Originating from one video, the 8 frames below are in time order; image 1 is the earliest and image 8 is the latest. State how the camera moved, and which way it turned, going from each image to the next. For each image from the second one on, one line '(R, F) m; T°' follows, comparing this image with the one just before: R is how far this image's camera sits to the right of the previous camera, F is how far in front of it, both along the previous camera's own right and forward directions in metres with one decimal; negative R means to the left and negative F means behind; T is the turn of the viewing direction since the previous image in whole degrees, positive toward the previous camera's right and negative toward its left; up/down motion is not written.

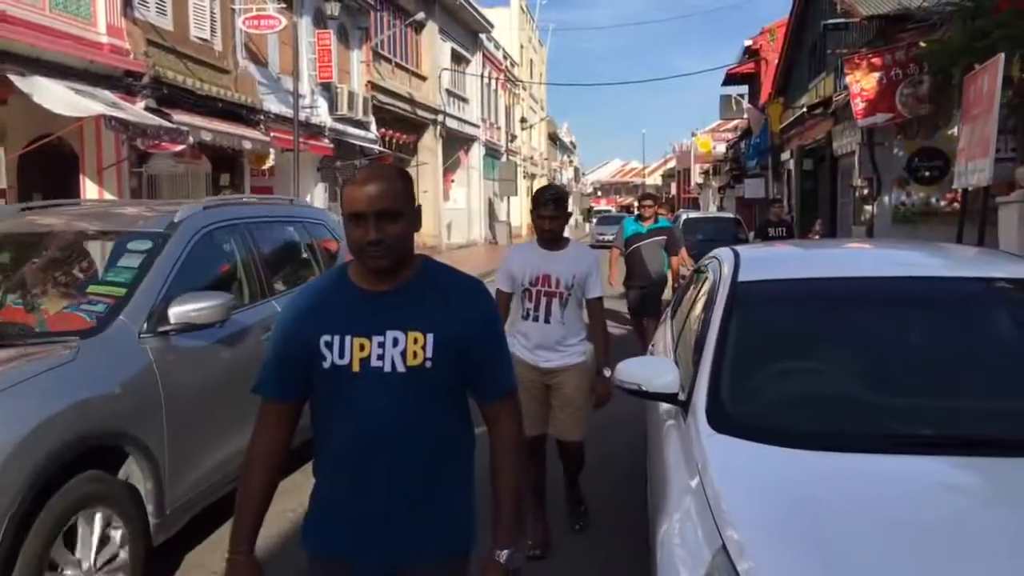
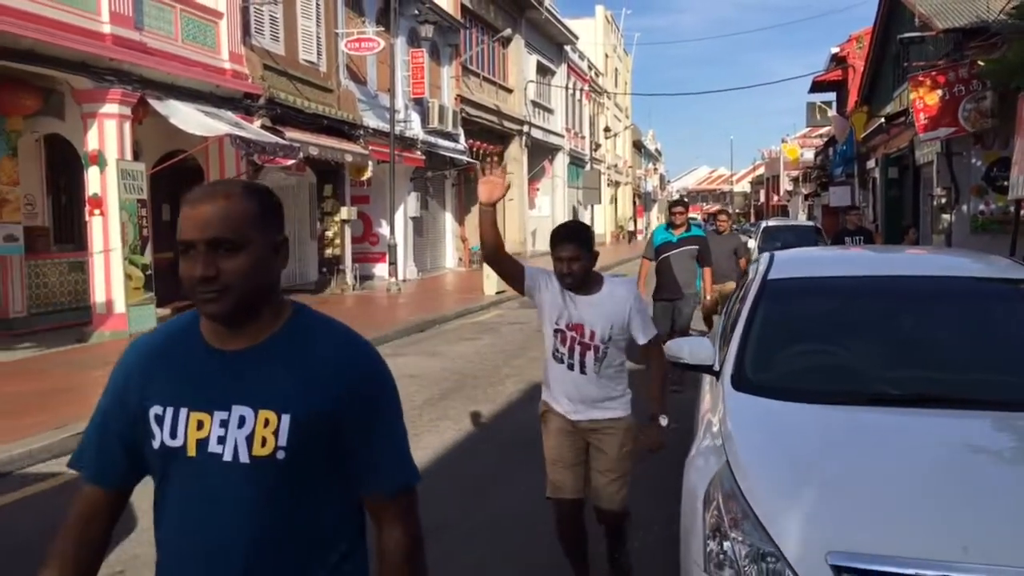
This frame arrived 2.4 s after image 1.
(+0.1, -0.9) m; -6°
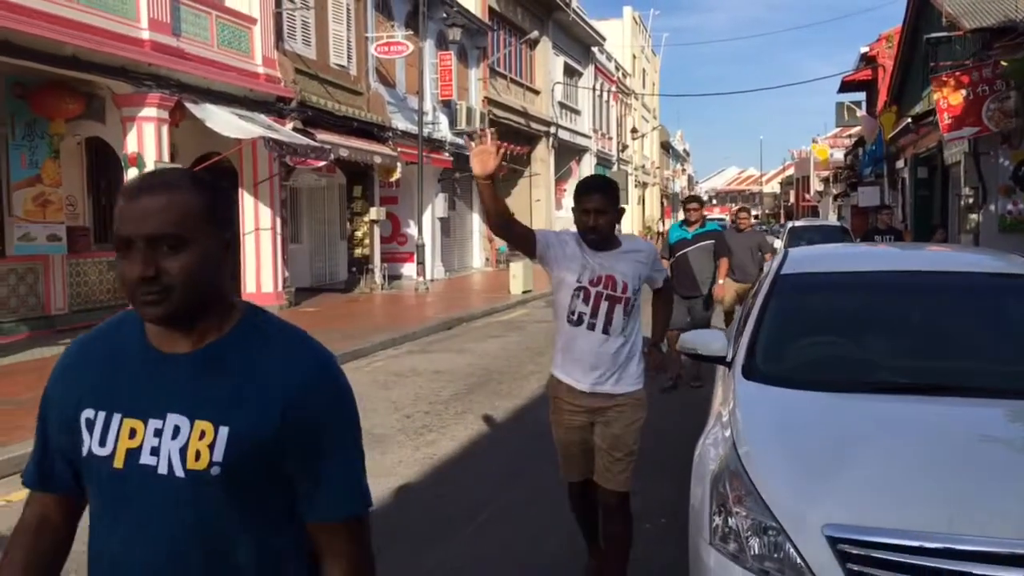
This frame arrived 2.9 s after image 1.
(0.0, -0.2) m; -2°
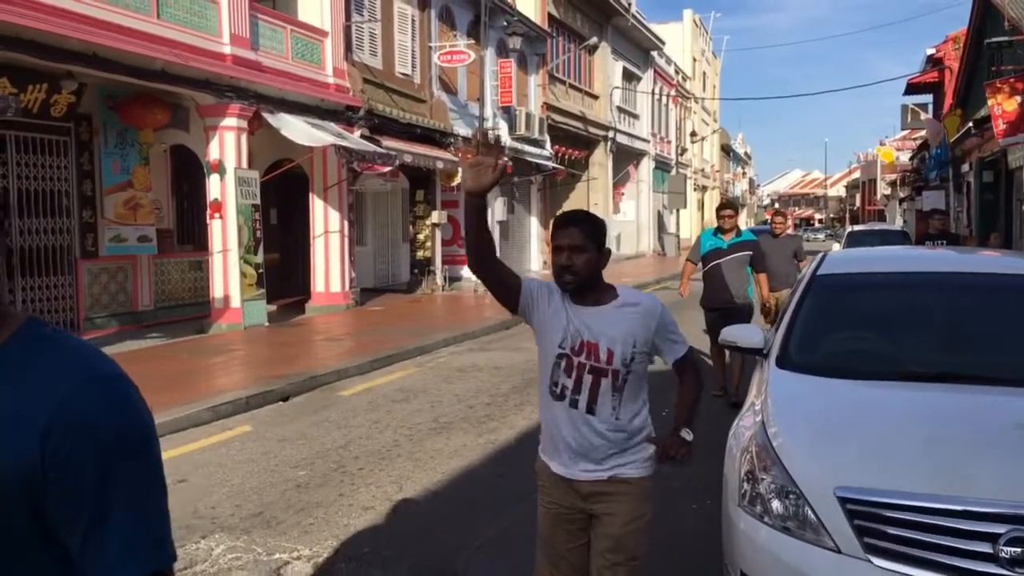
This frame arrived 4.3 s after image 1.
(0.0, -0.5) m; -4°
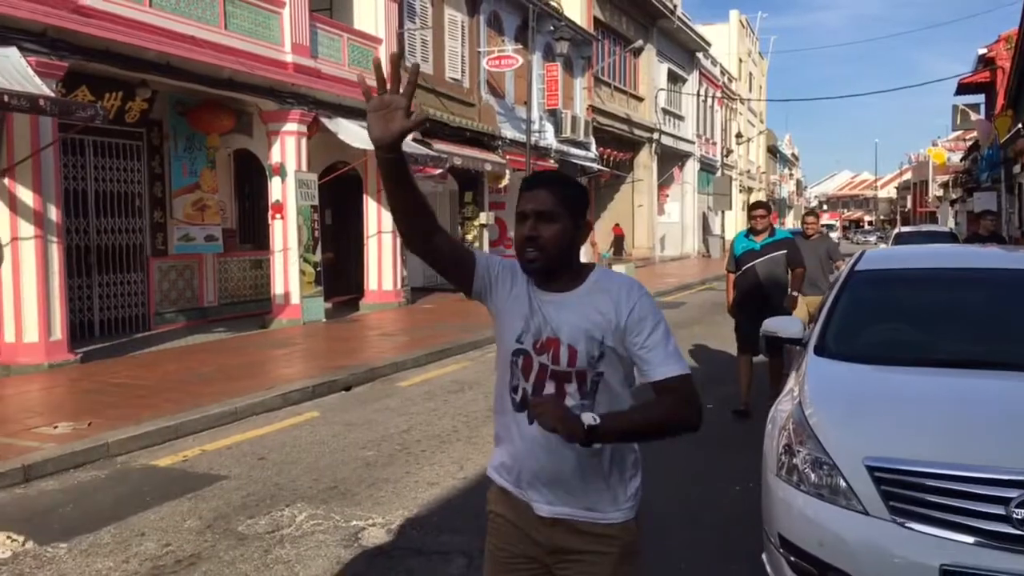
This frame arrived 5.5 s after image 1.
(-0.1, -0.4) m; -3°
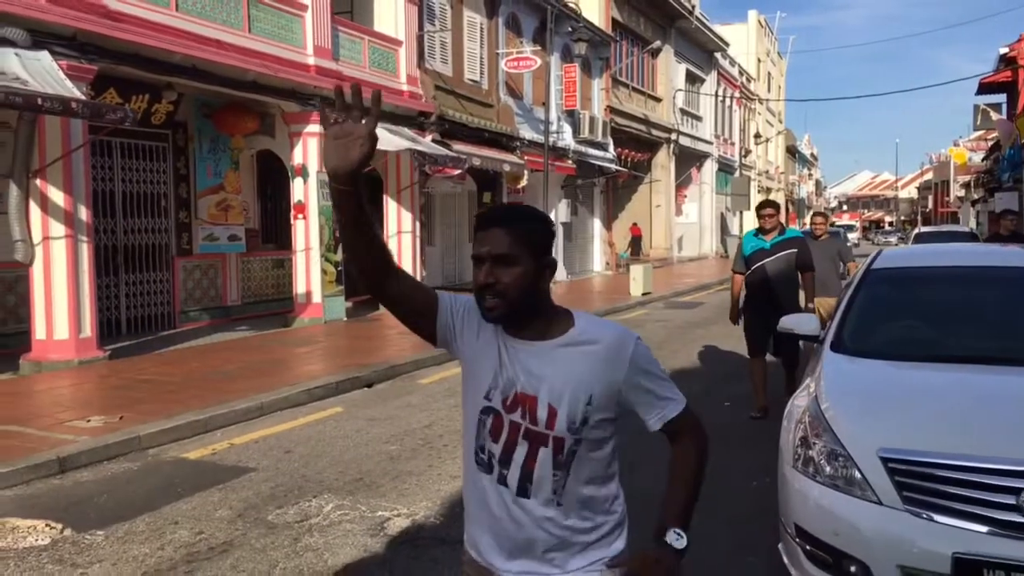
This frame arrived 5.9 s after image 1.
(0.0, -0.1) m; -1°
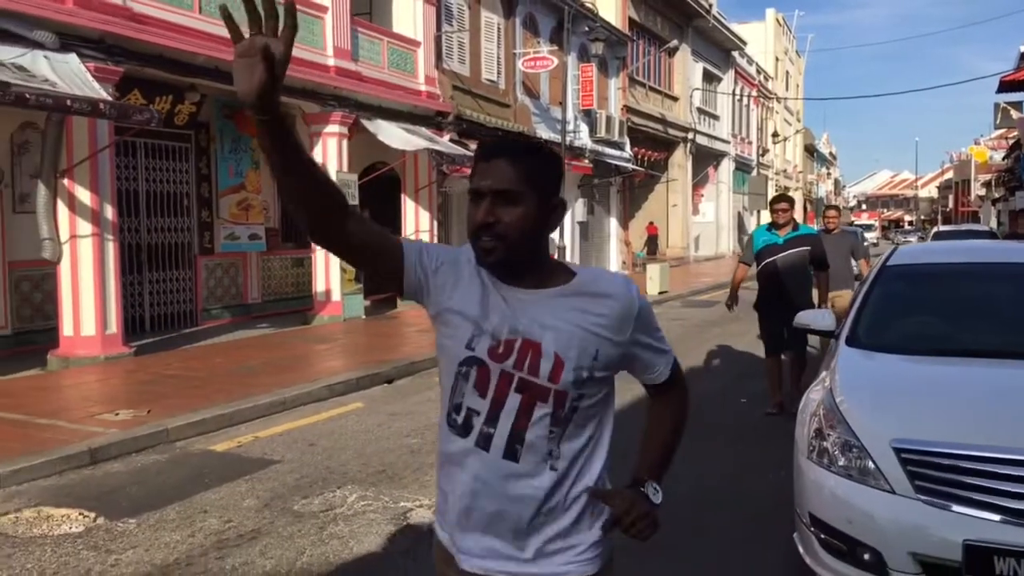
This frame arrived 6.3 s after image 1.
(0.0, -0.1) m; -1°
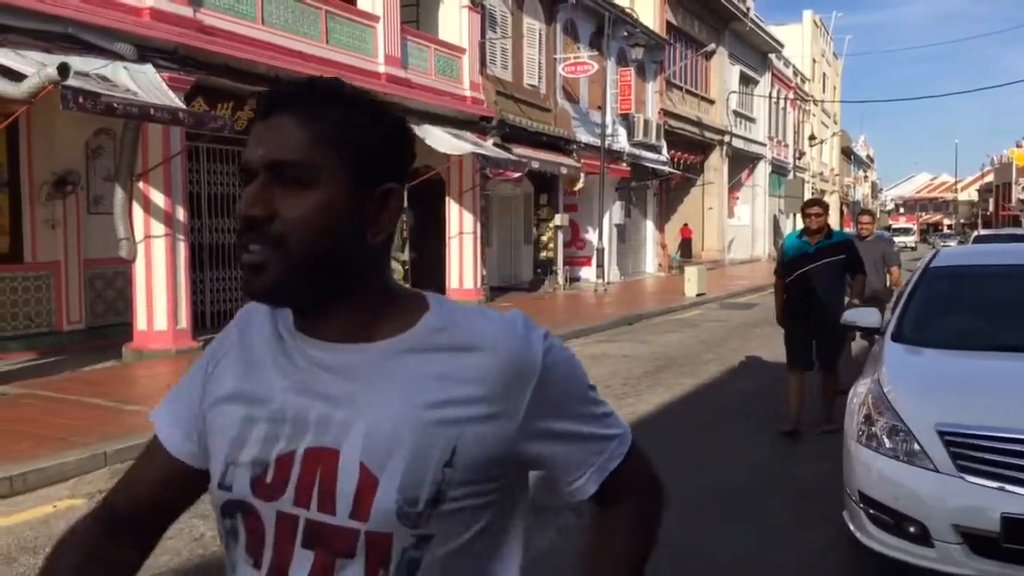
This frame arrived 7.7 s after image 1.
(-0.2, -0.4) m; -2°
